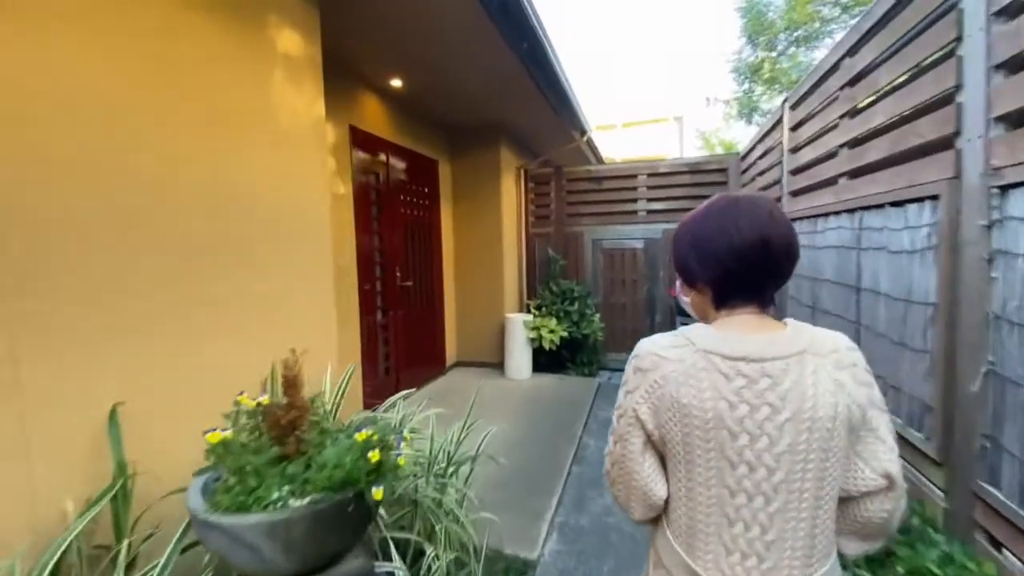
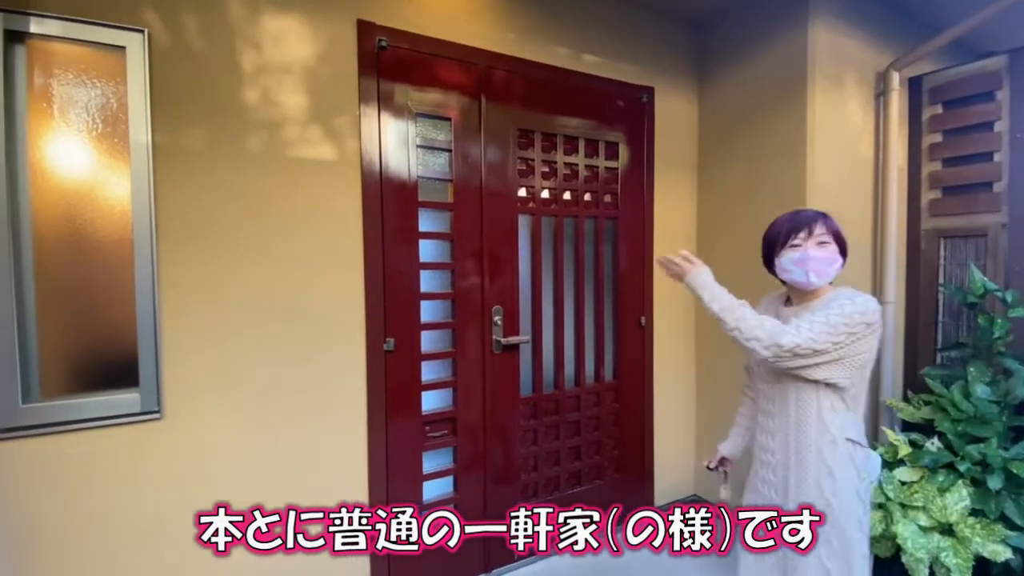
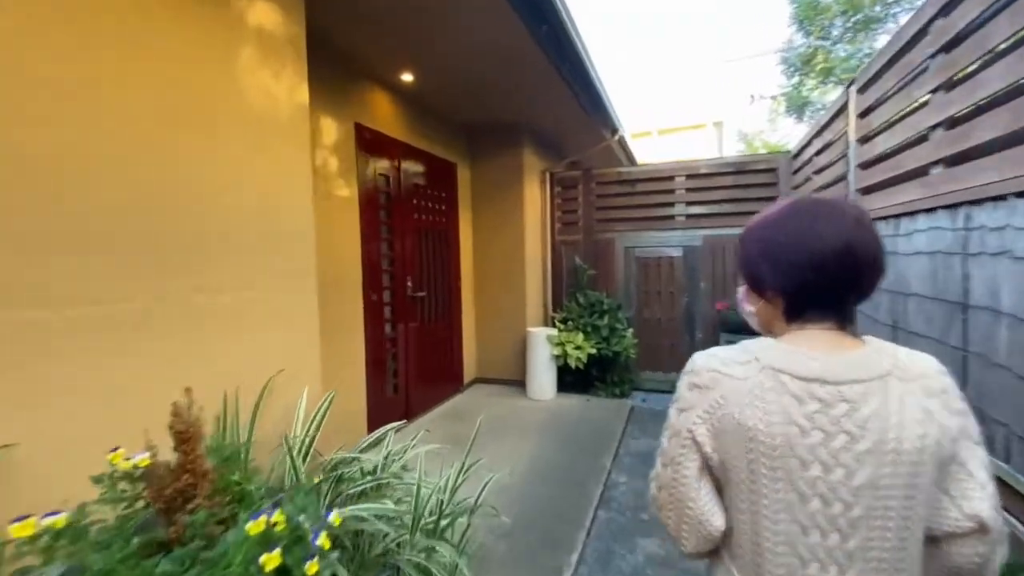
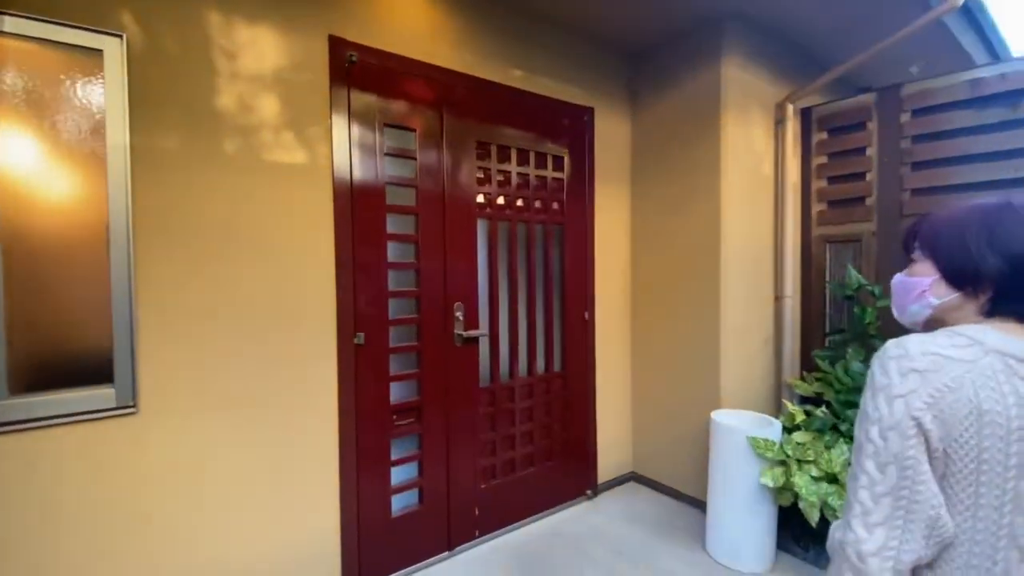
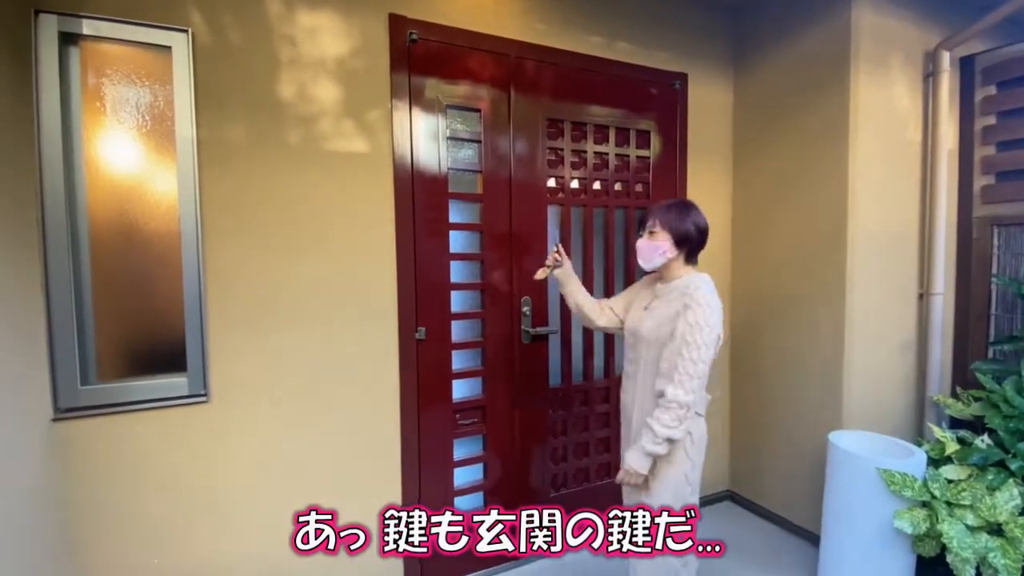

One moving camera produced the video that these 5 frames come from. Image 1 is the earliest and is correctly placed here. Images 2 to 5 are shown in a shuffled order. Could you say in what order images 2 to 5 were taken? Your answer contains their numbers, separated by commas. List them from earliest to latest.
3, 4, 2, 5
